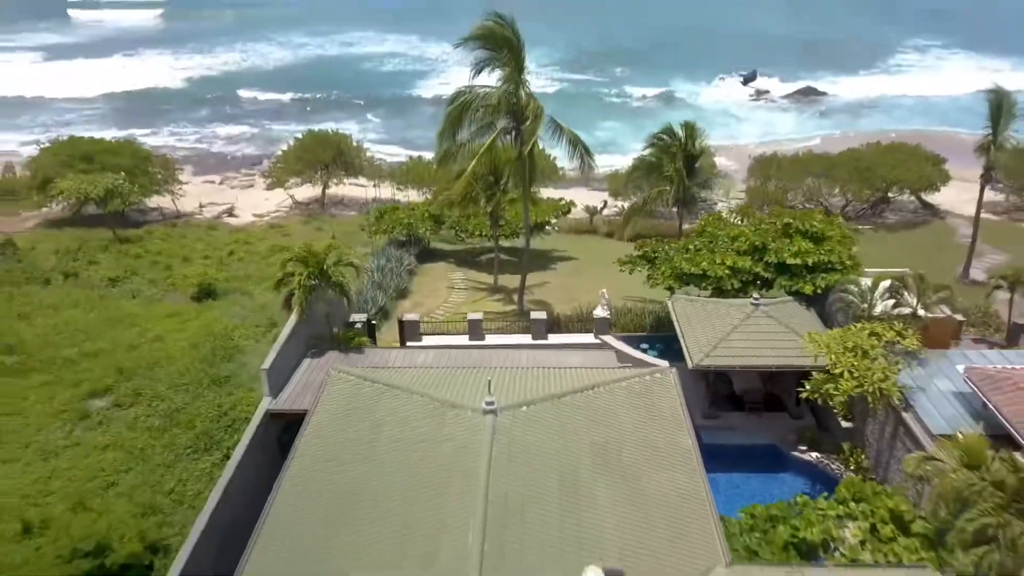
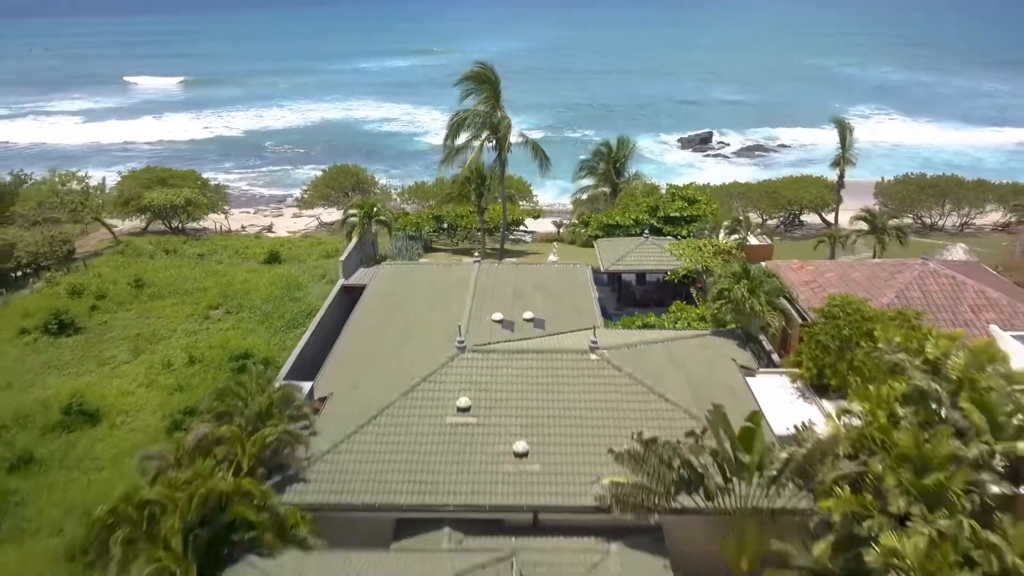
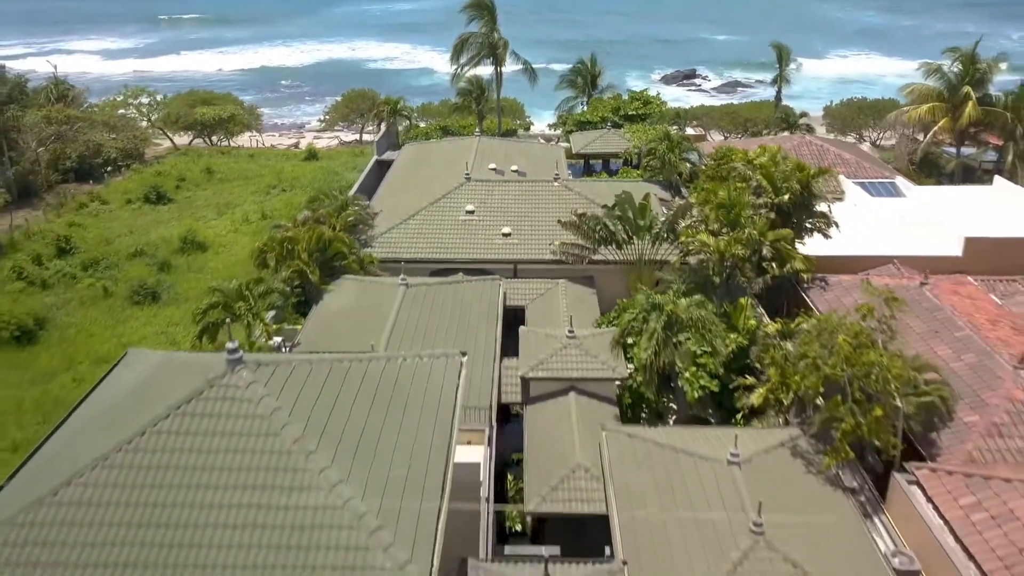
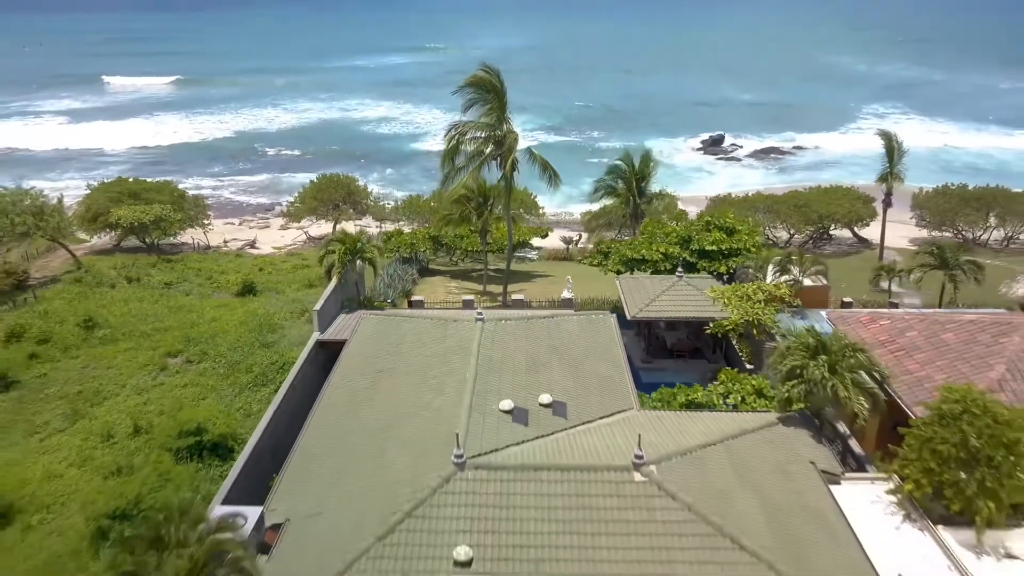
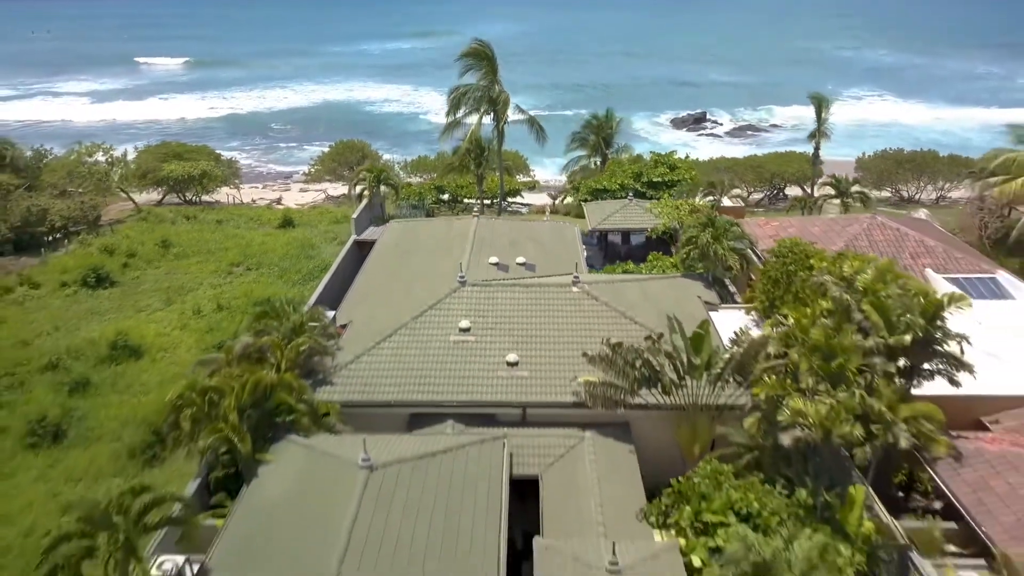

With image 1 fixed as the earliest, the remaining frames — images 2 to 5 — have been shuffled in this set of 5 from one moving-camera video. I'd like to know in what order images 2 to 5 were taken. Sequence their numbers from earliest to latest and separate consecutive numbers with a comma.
4, 2, 5, 3
